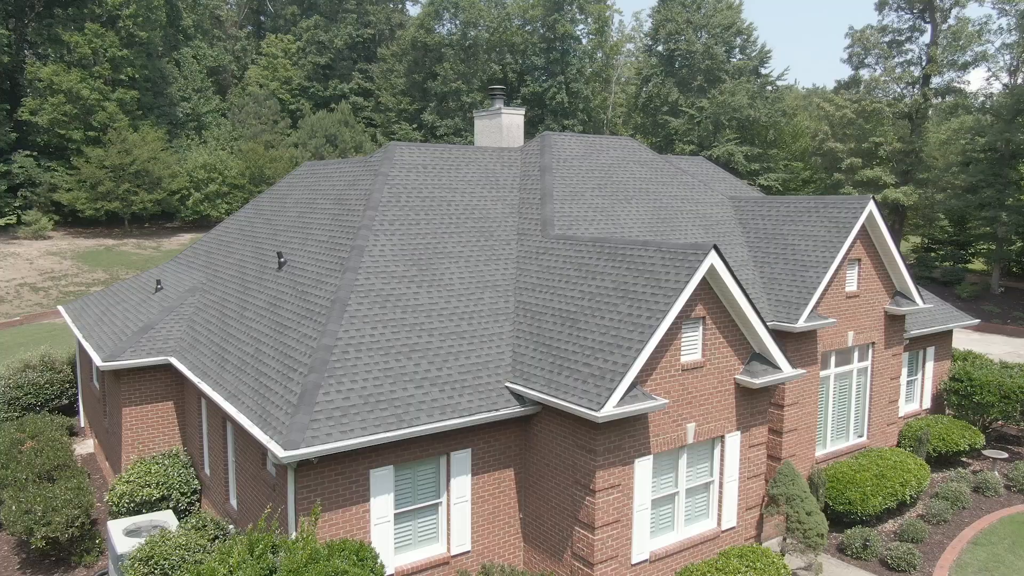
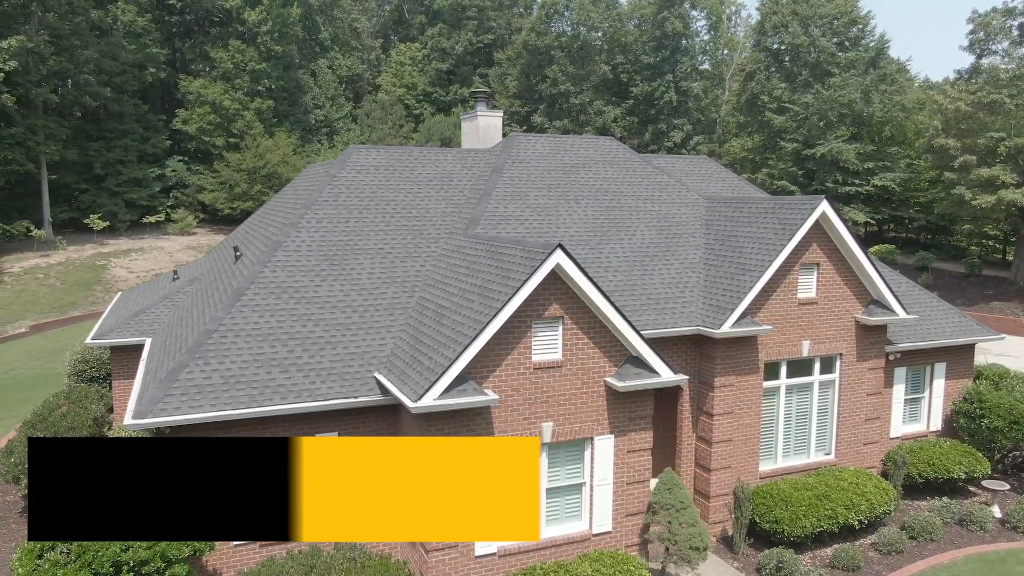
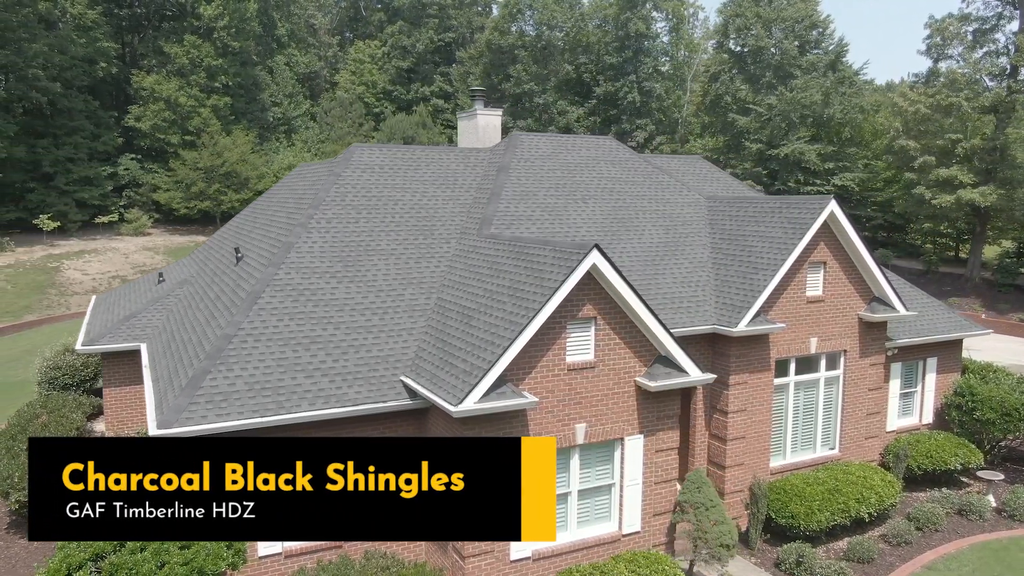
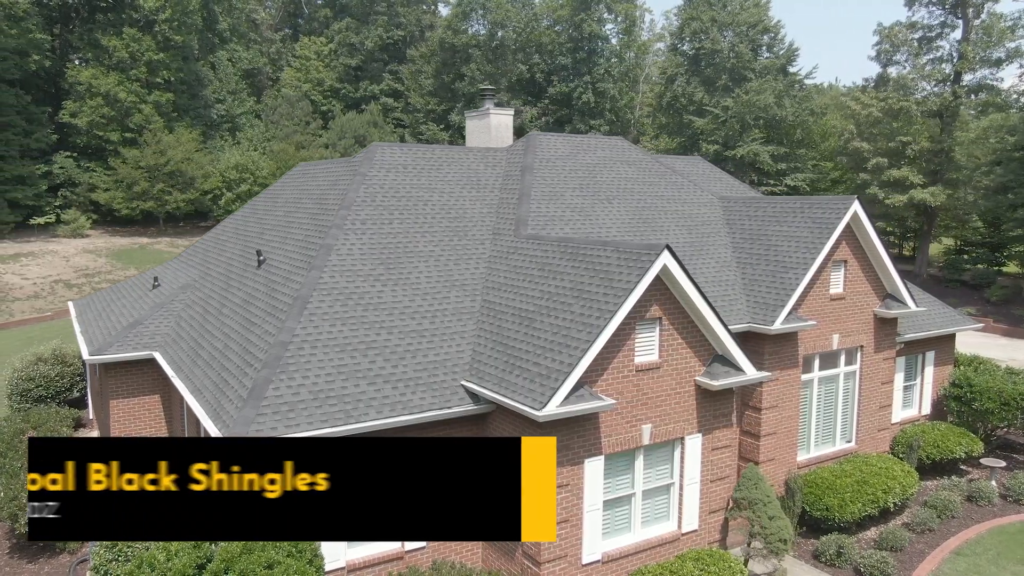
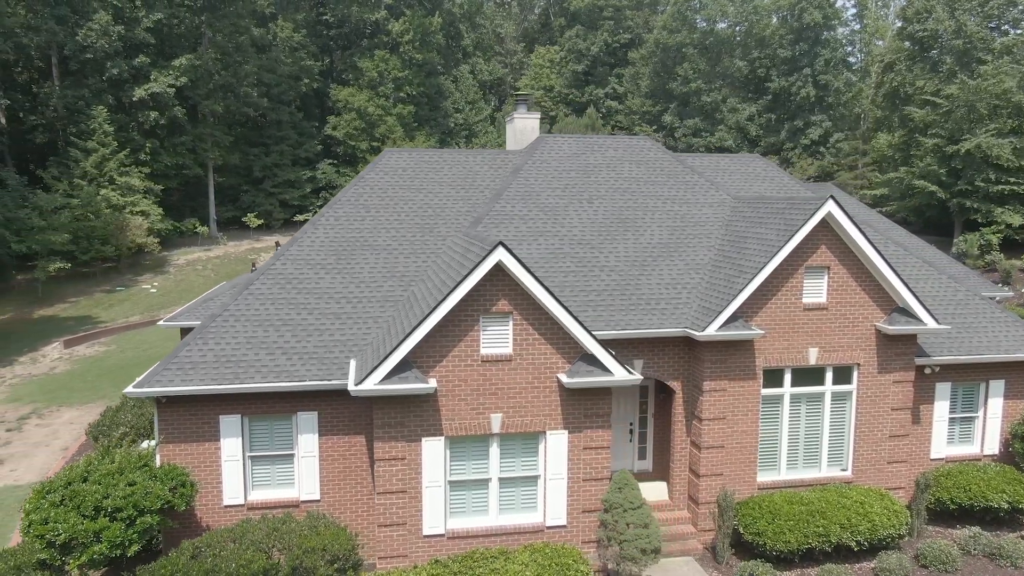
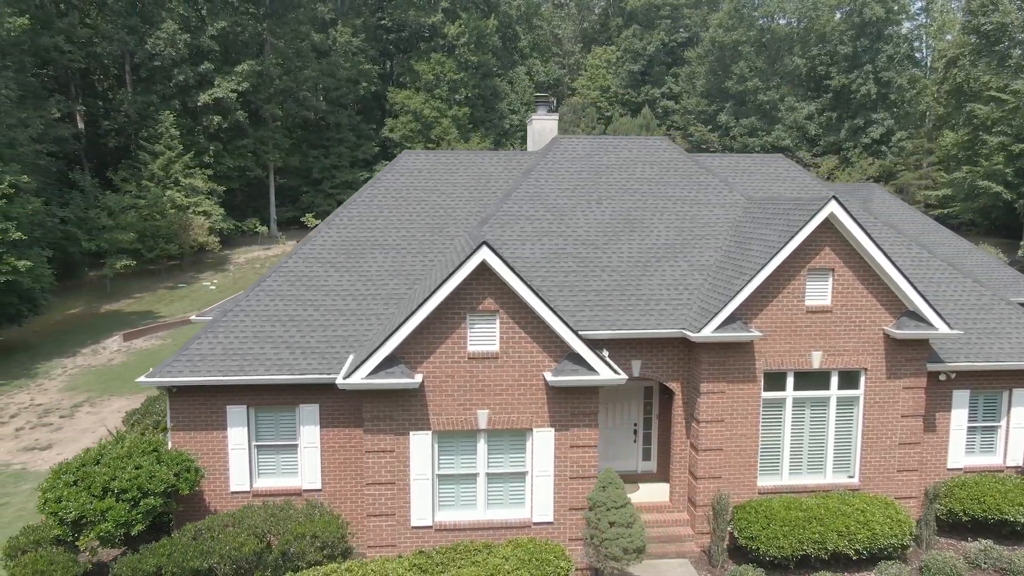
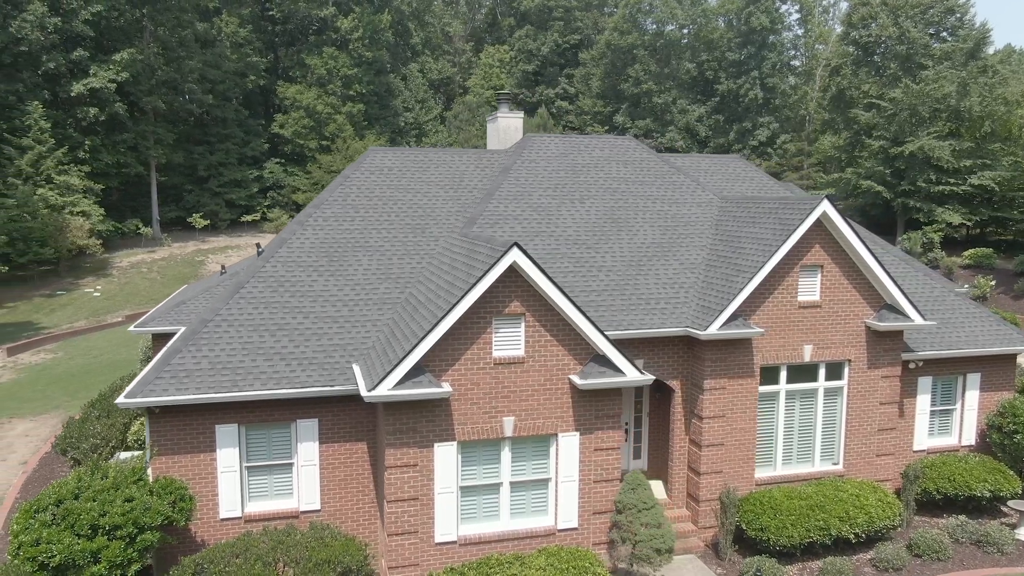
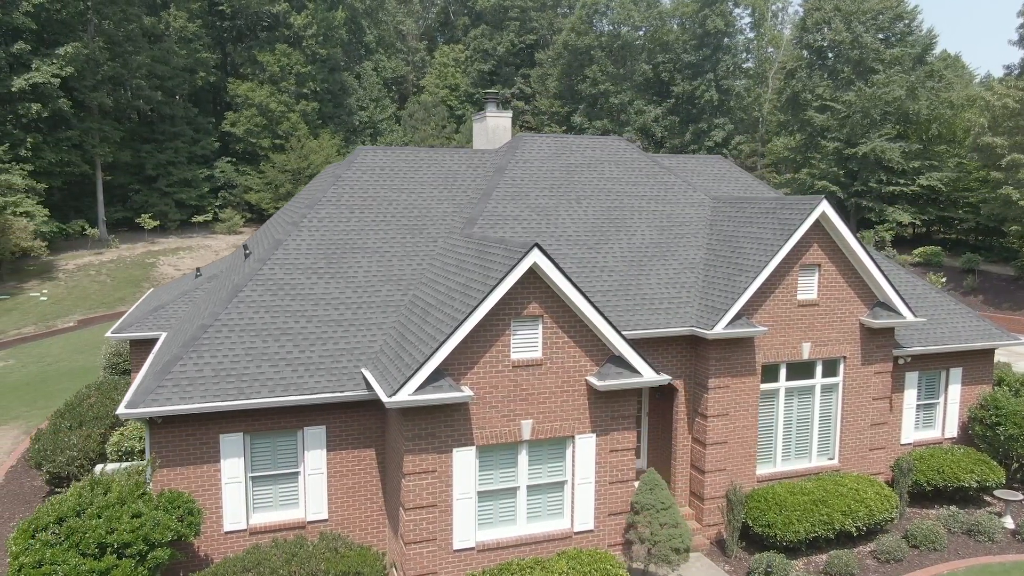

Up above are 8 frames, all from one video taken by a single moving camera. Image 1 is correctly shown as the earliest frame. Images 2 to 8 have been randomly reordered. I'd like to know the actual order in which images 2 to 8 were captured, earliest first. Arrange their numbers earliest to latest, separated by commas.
4, 3, 2, 8, 7, 5, 6
